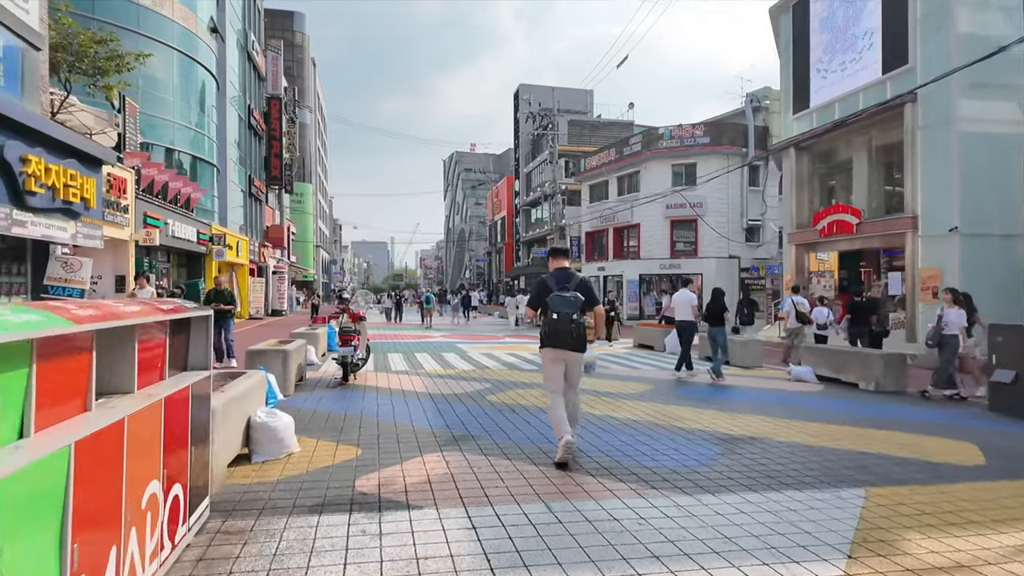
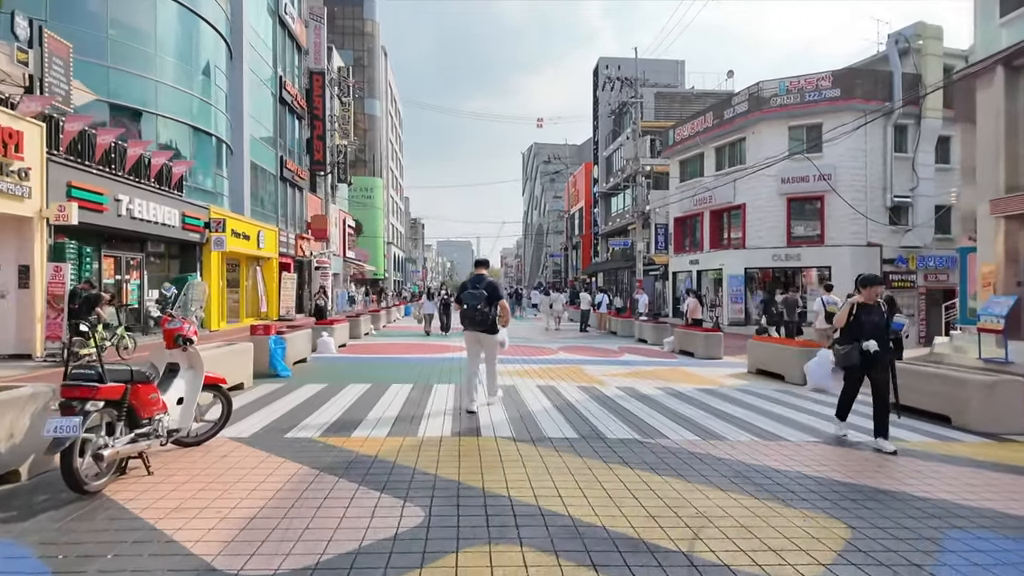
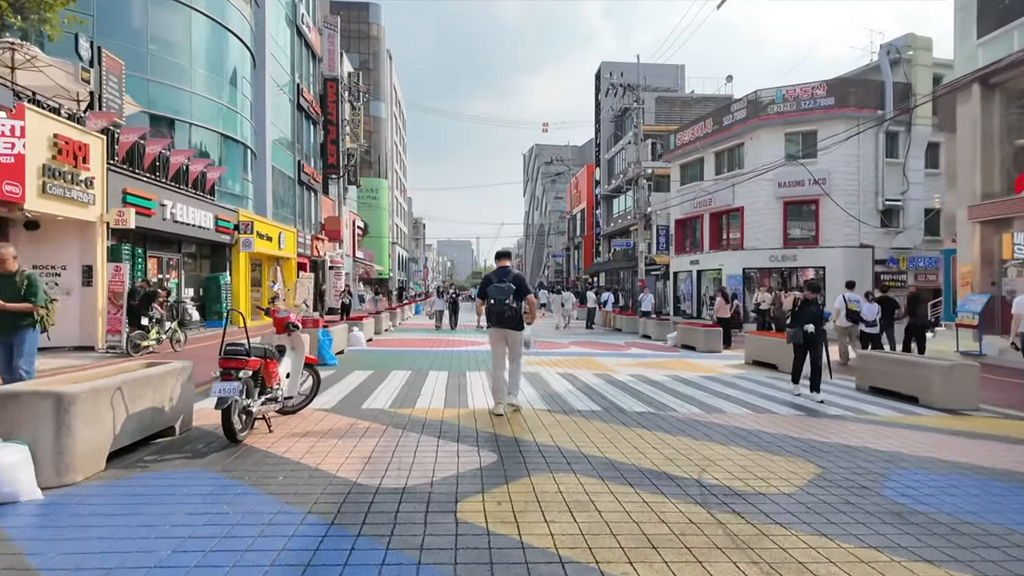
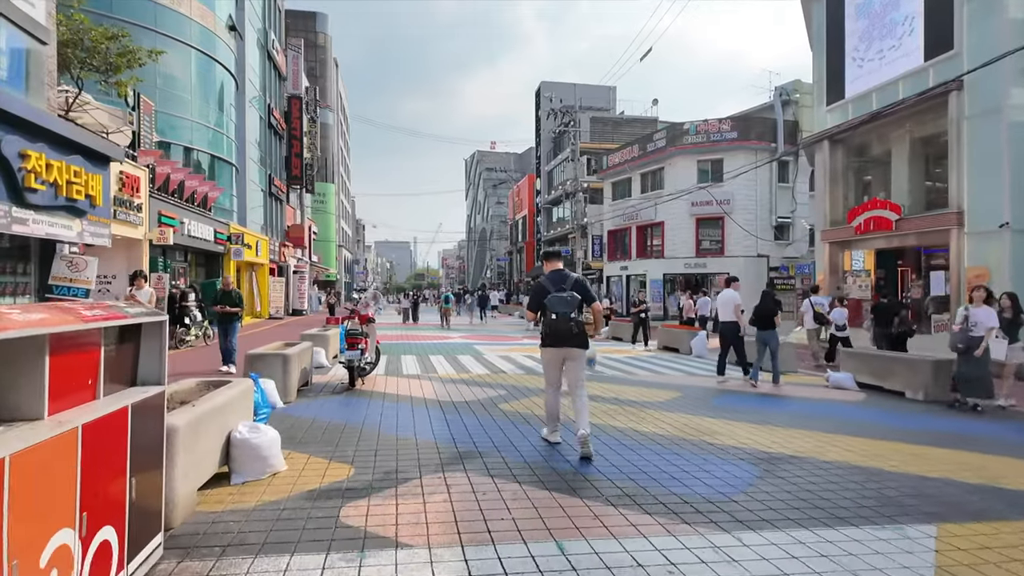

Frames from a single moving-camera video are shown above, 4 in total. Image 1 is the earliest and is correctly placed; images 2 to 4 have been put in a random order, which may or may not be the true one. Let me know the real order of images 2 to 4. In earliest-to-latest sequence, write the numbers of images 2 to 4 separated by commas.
4, 3, 2
